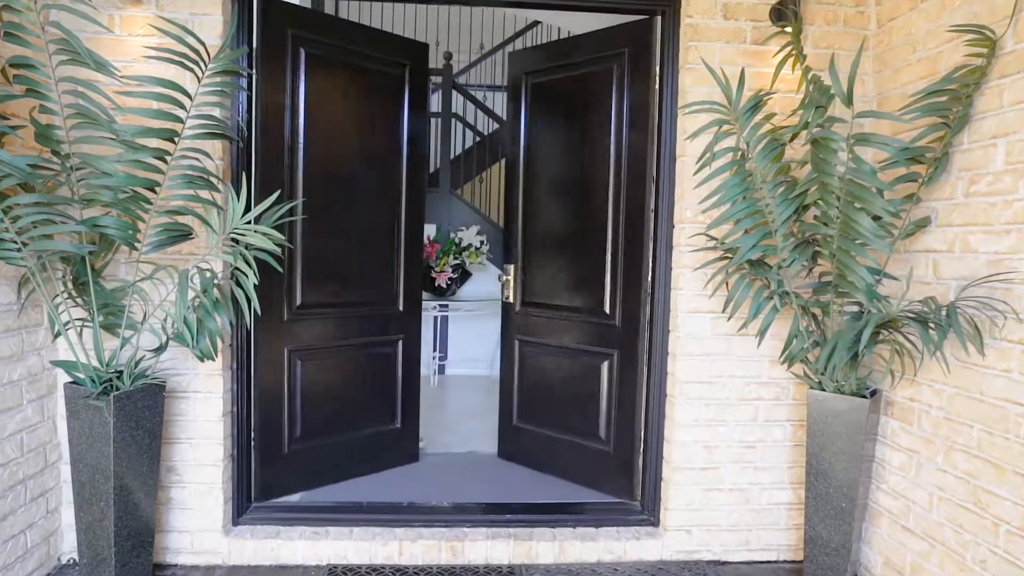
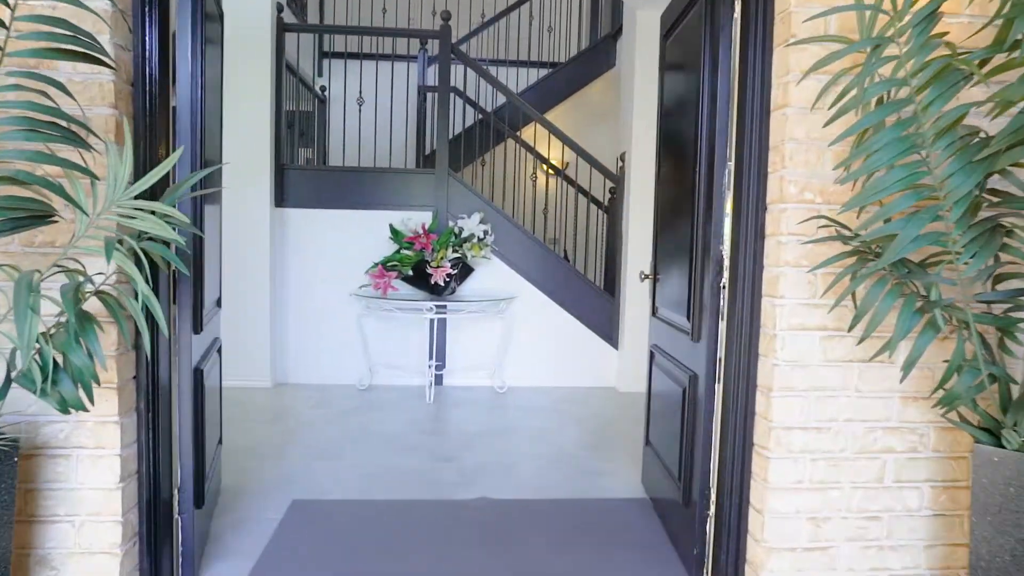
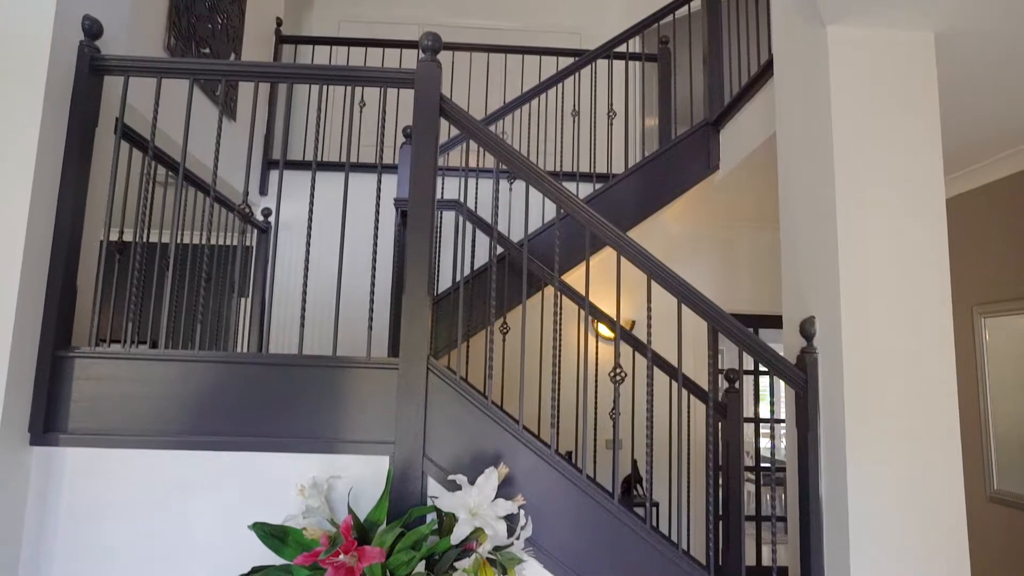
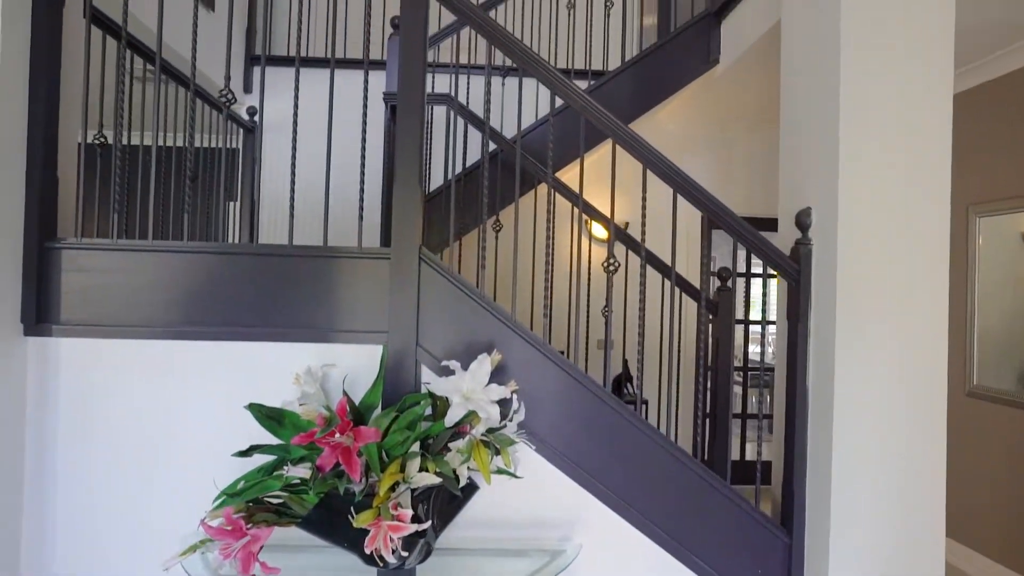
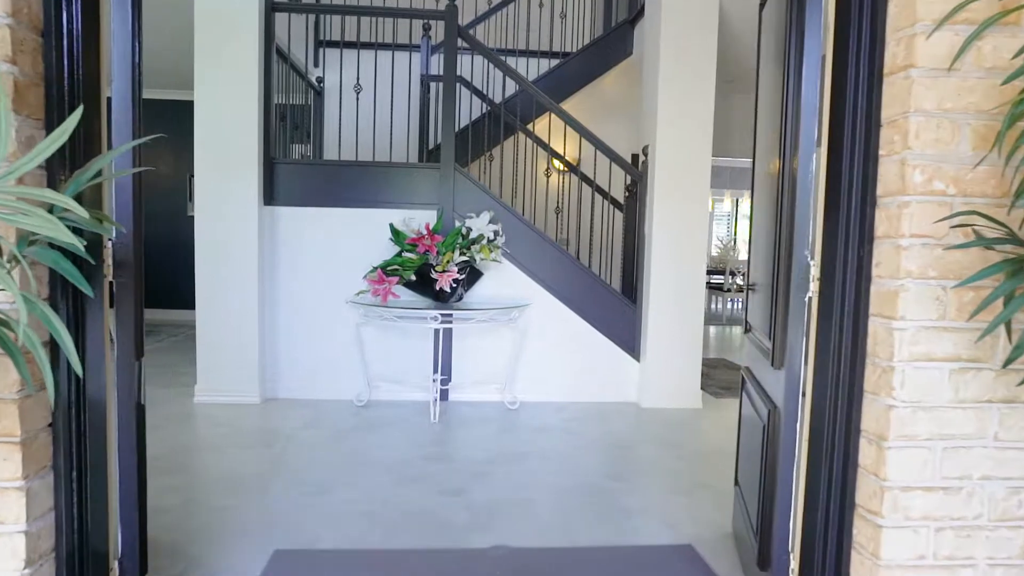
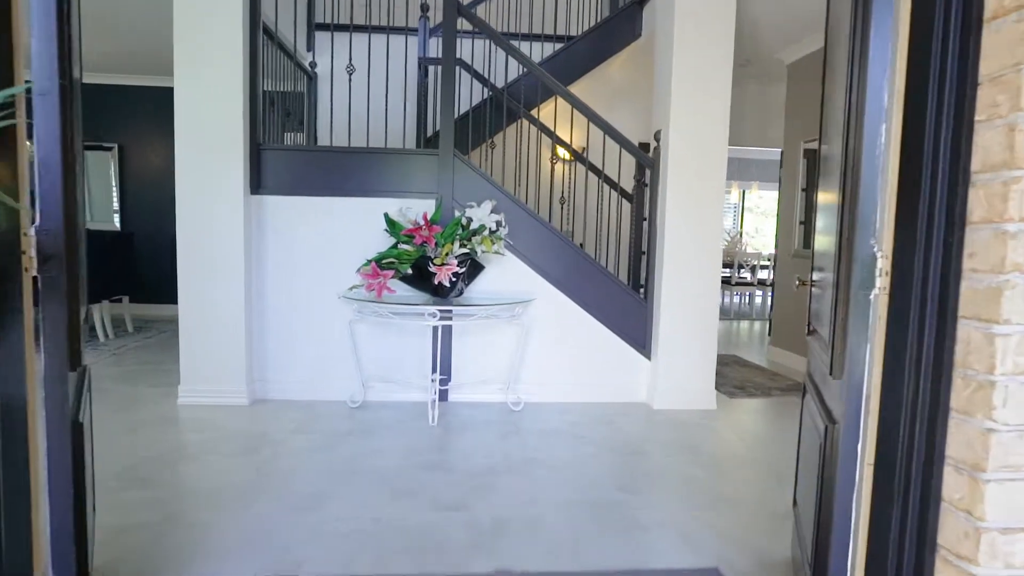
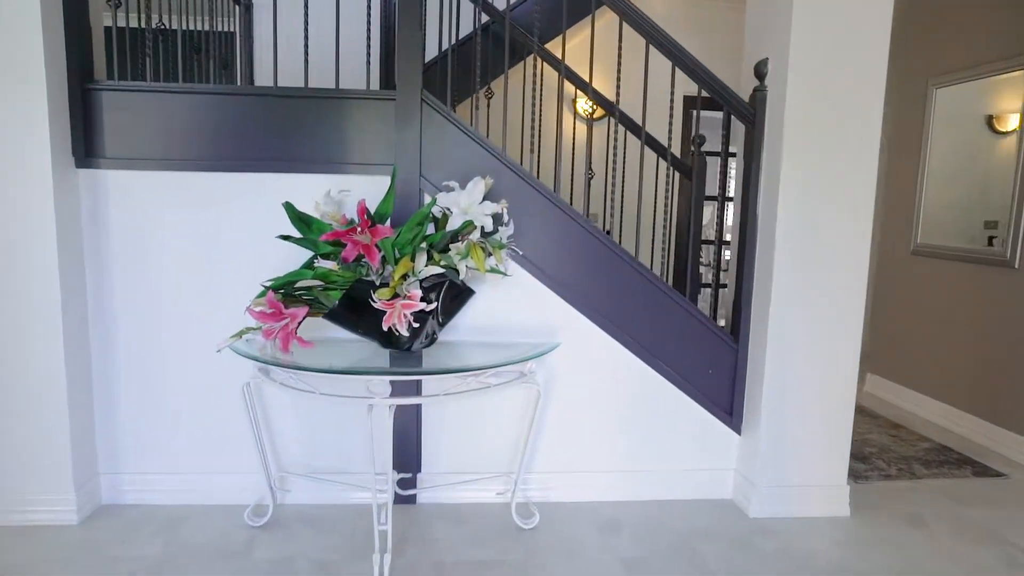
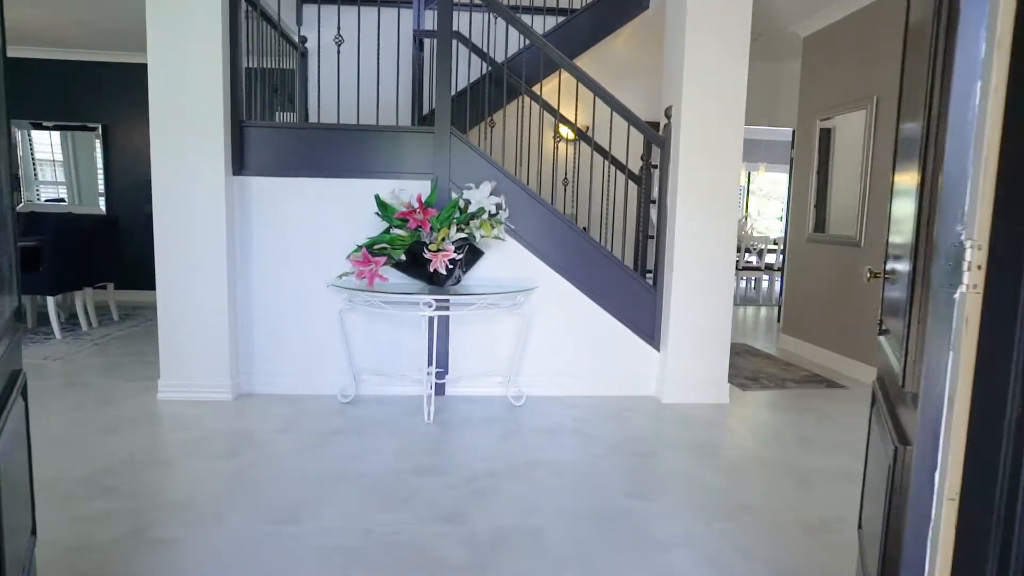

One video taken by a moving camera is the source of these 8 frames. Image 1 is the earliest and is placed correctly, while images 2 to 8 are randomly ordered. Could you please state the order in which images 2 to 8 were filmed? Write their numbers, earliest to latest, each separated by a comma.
2, 5, 6, 8, 7, 4, 3
